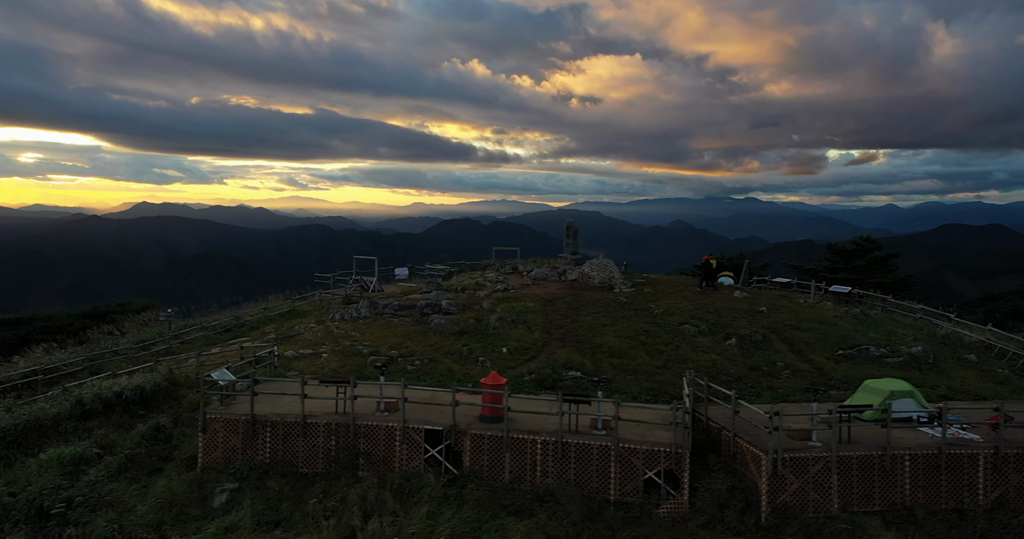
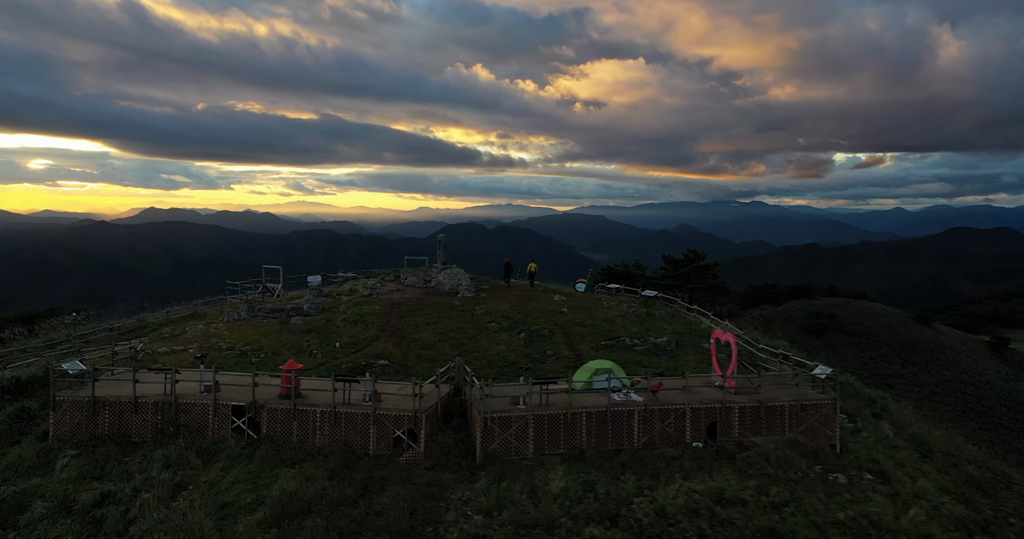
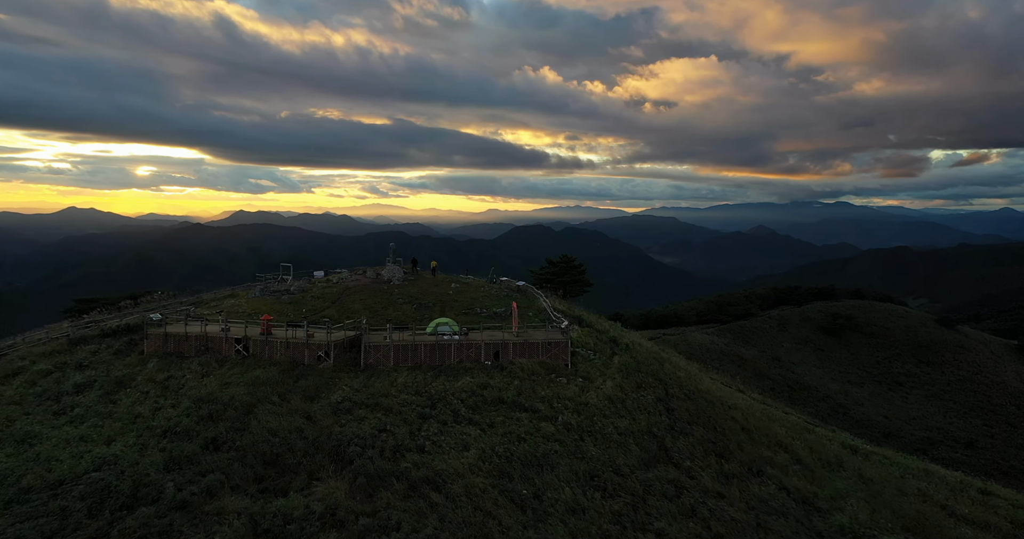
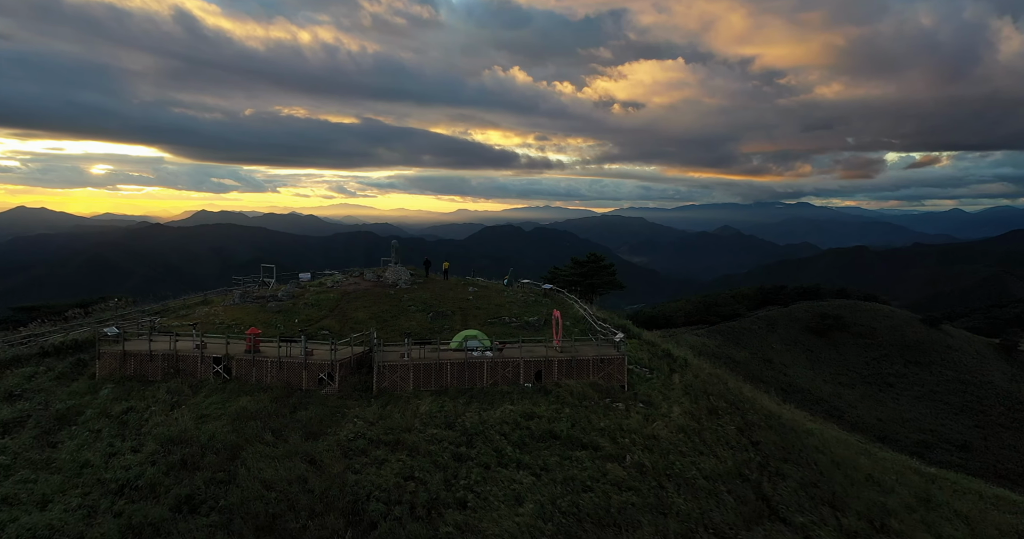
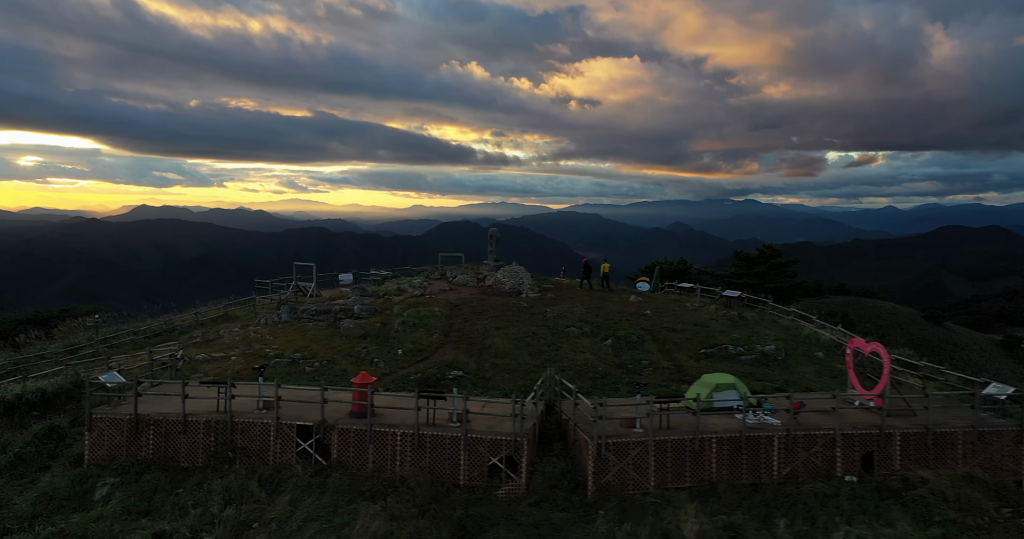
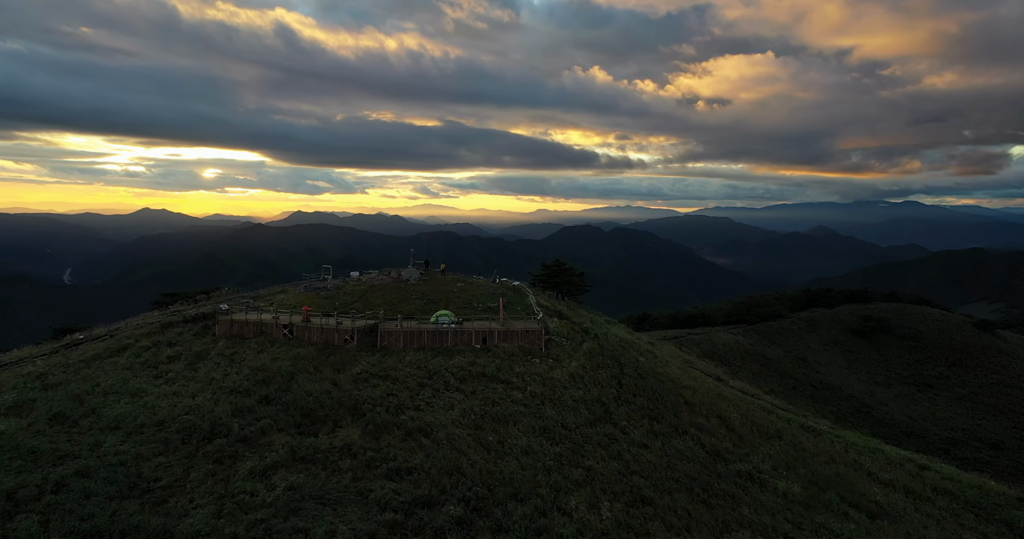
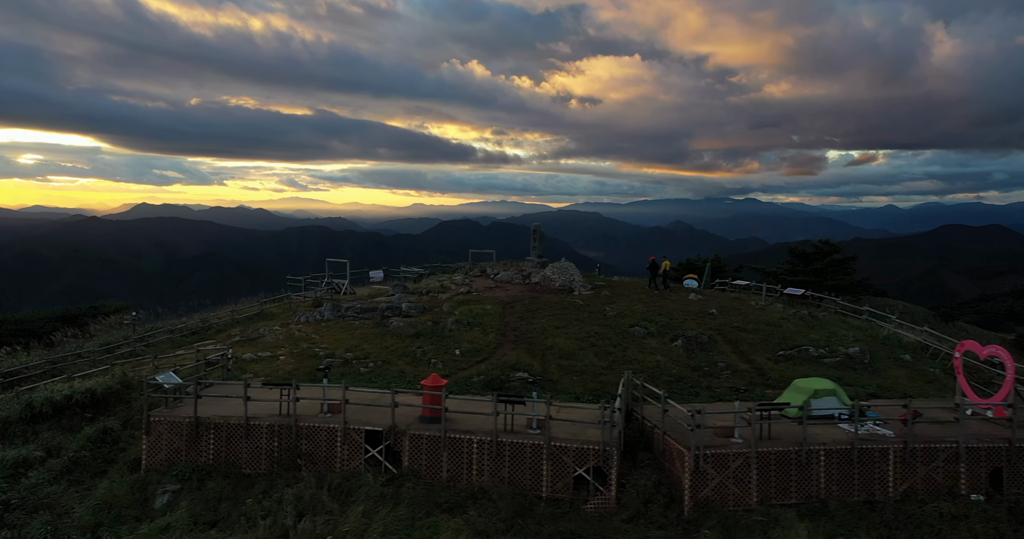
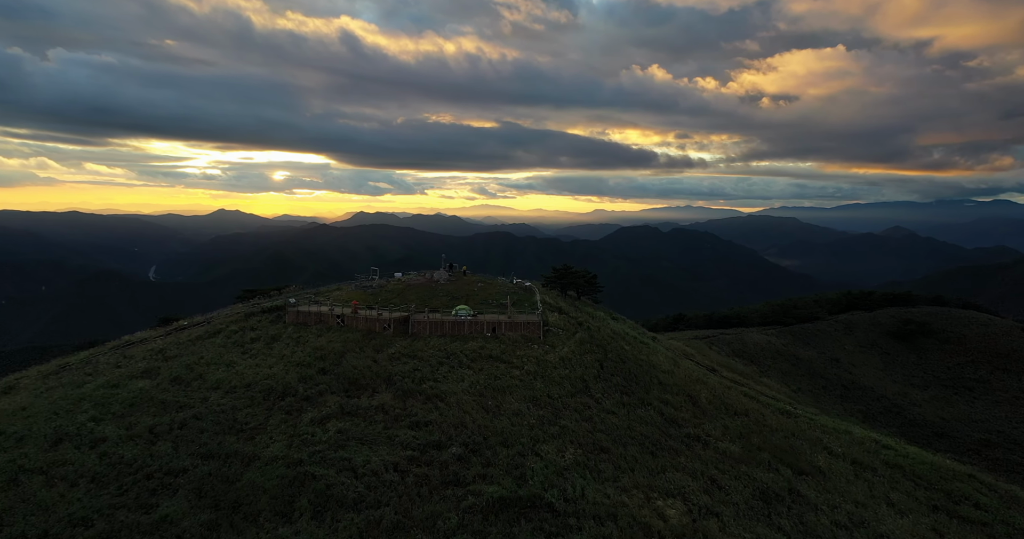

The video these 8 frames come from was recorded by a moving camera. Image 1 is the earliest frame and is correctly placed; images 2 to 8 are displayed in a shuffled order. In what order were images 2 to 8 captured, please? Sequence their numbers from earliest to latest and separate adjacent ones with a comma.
7, 5, 2, 4, 3, 6, 8
